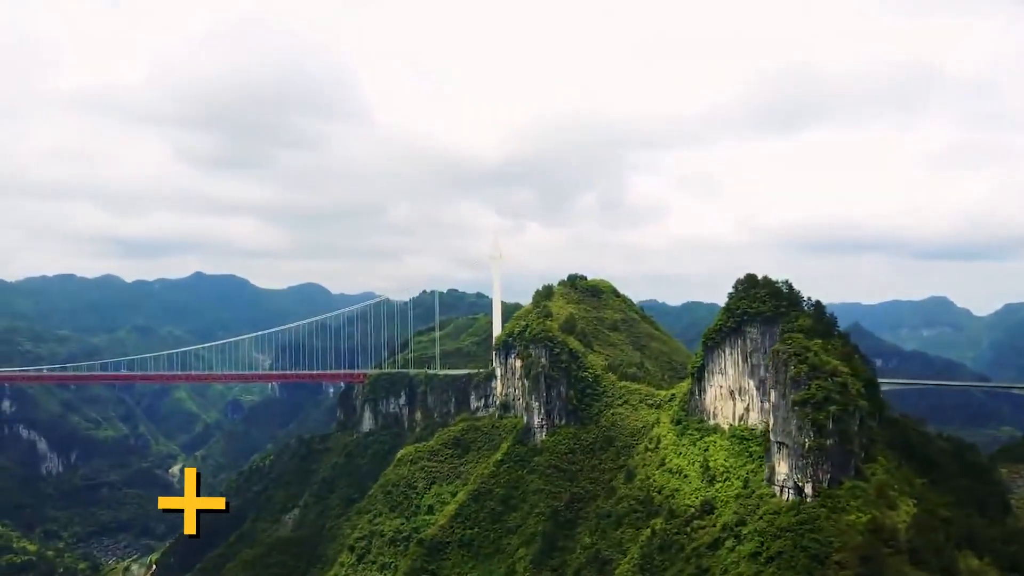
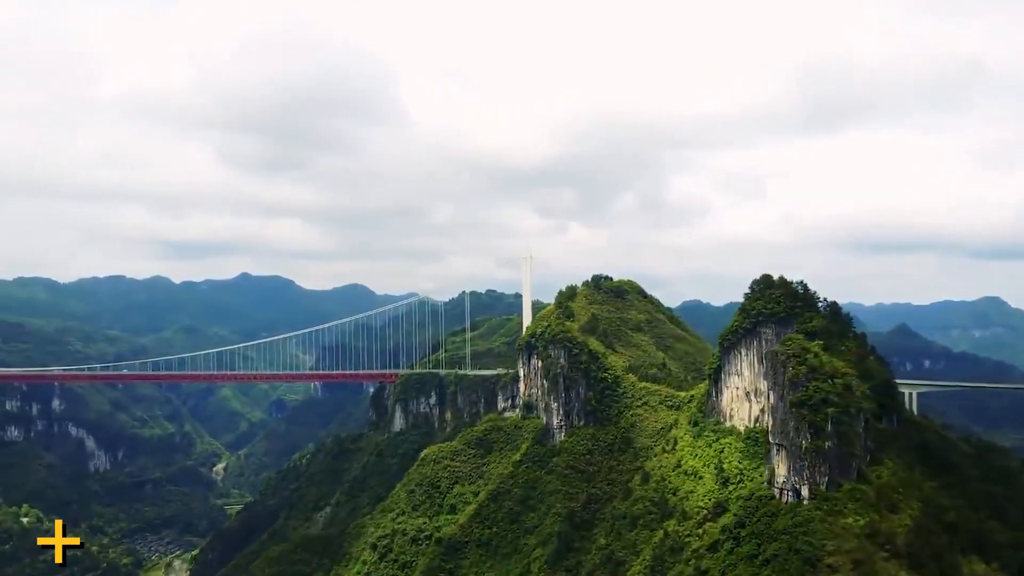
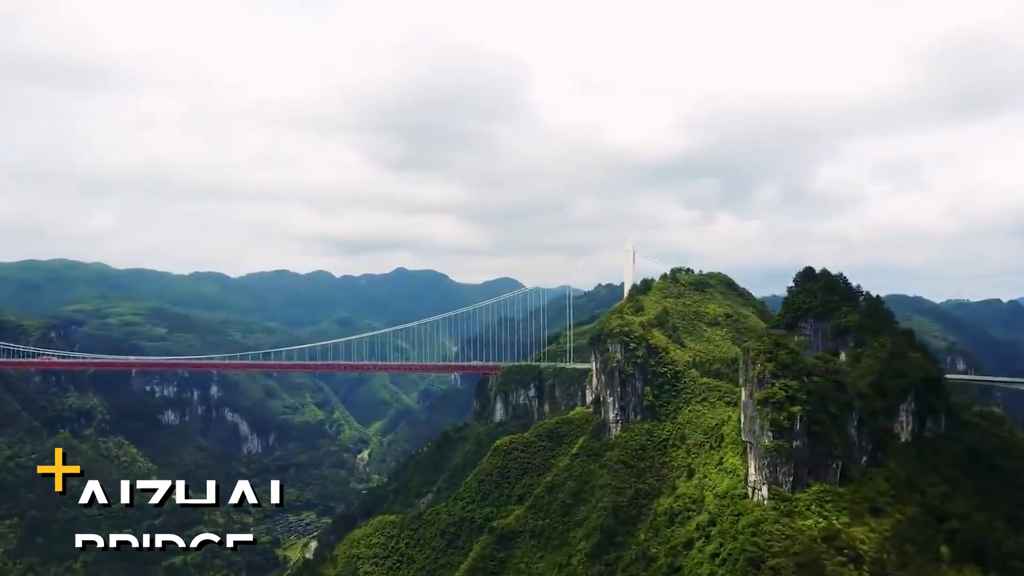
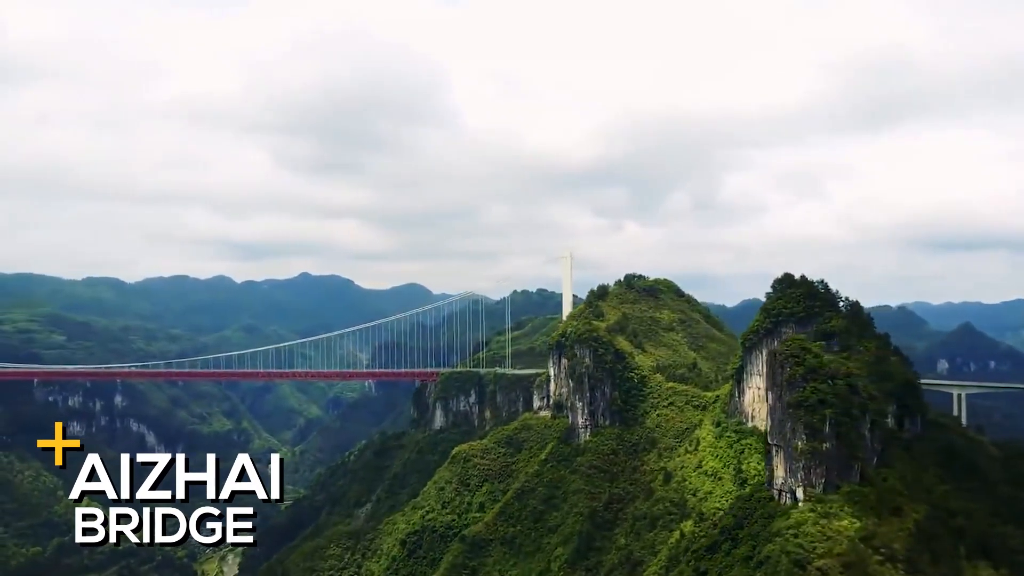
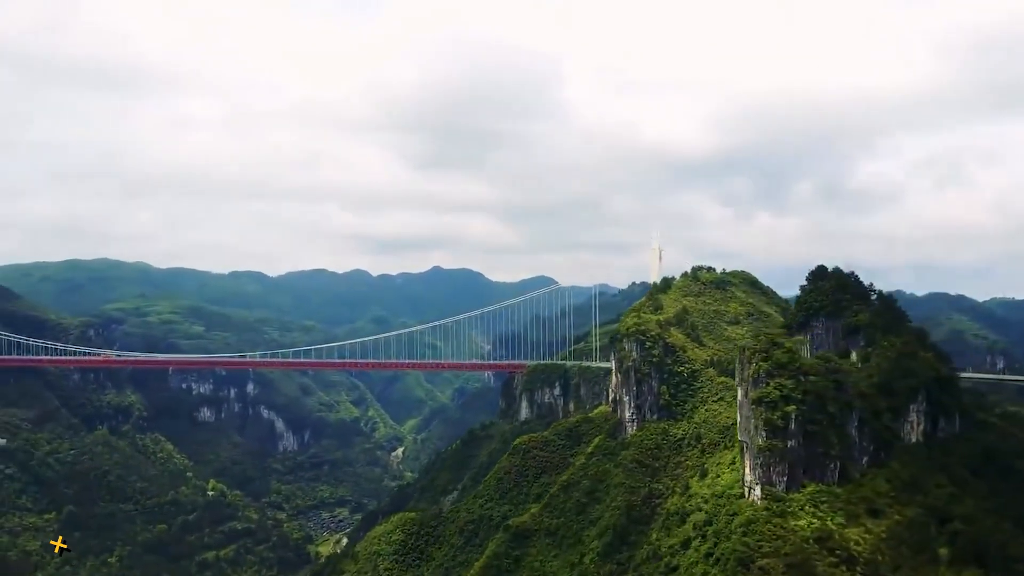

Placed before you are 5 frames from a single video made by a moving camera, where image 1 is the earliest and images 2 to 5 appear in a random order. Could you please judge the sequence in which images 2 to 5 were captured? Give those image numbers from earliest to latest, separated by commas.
2, 4, 3, 5
